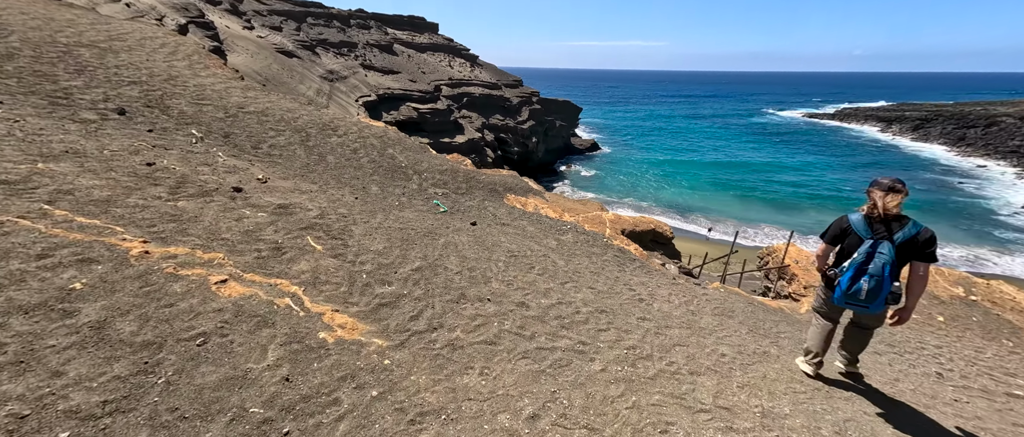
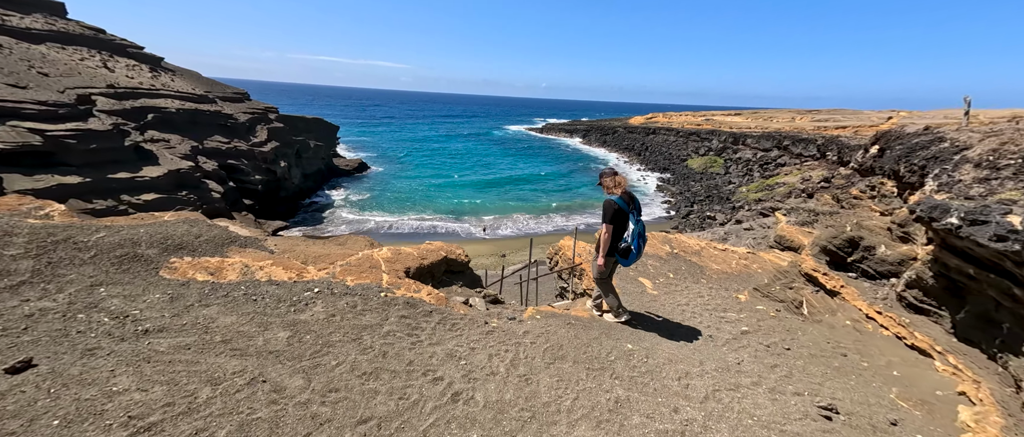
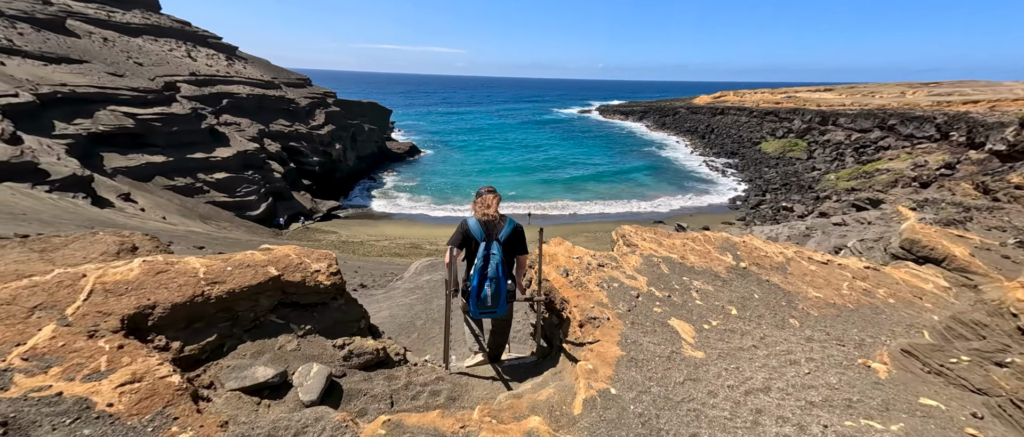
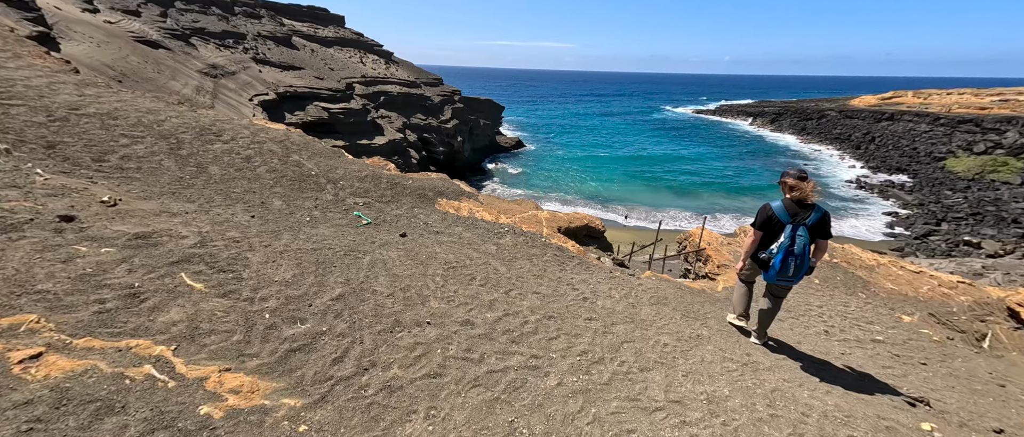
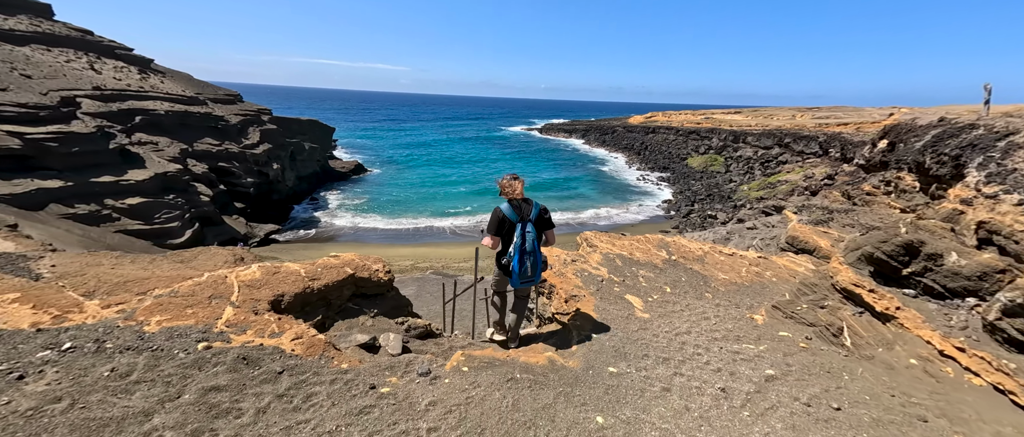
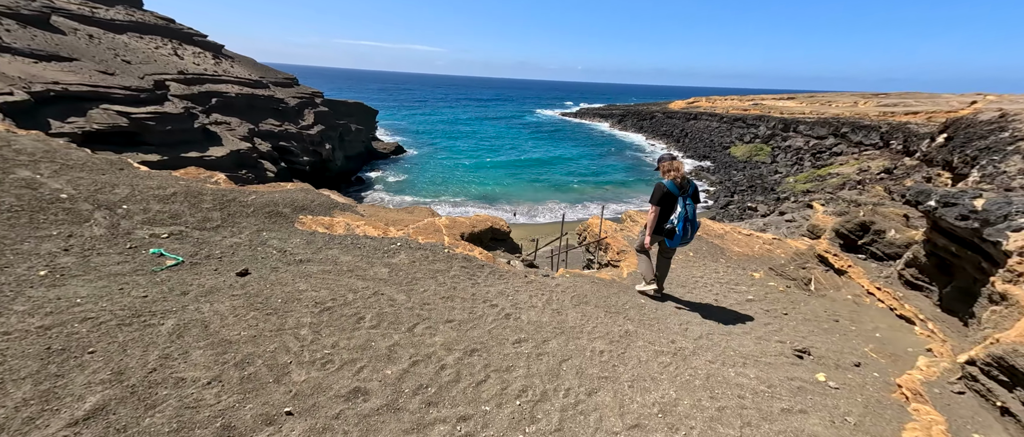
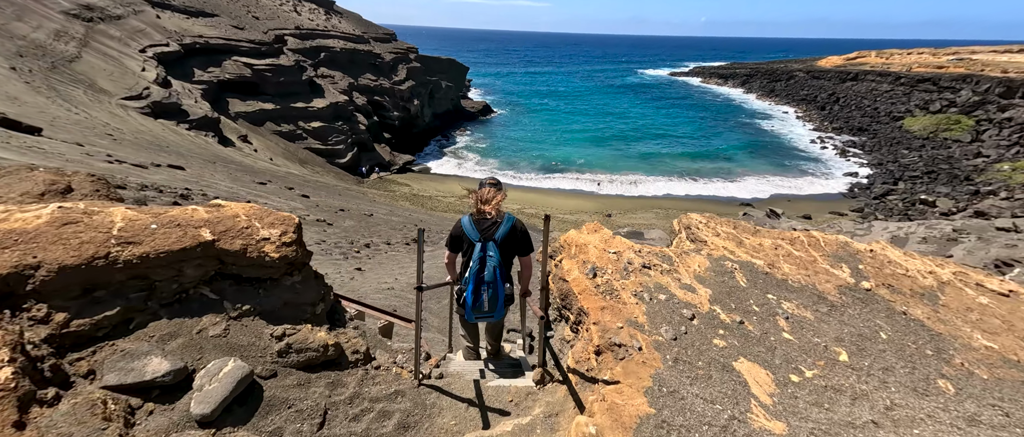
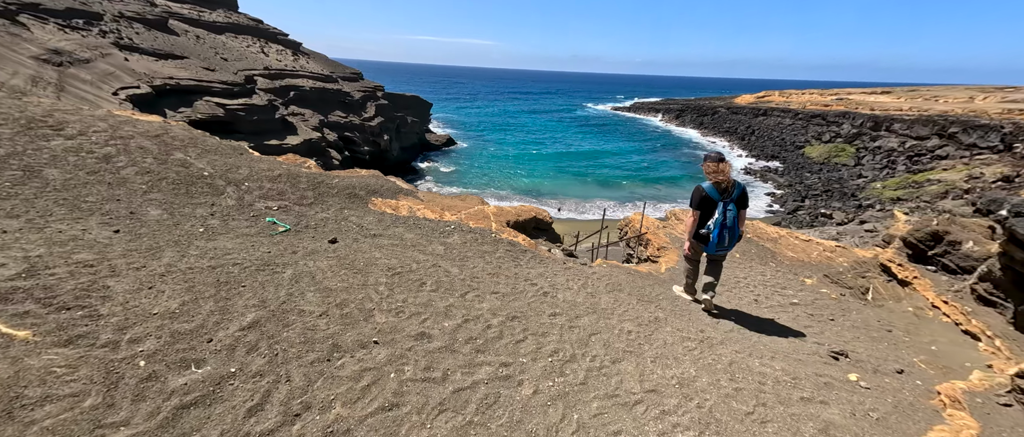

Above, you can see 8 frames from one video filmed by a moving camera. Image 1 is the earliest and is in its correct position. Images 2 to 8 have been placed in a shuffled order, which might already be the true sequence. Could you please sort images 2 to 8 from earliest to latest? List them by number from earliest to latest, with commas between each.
4, 8, 6, 2, 5, 3, 7
